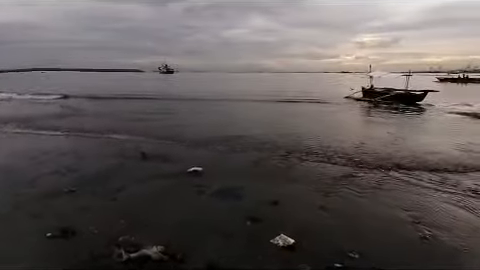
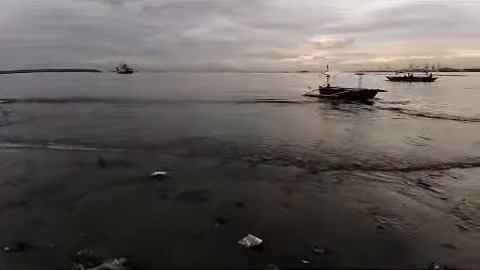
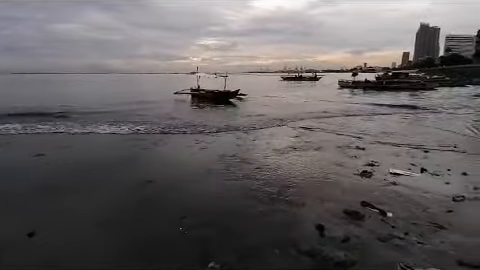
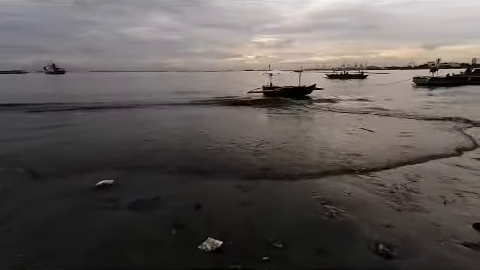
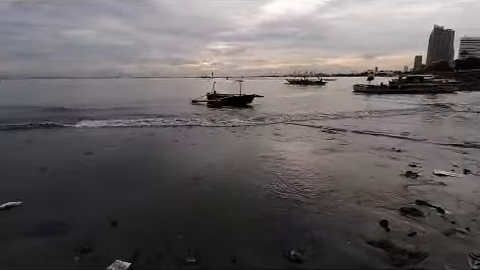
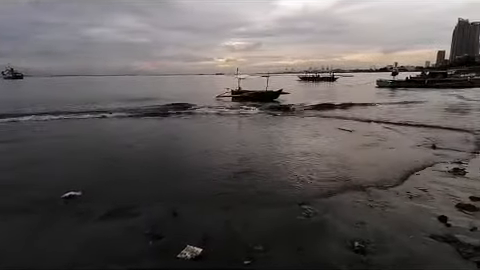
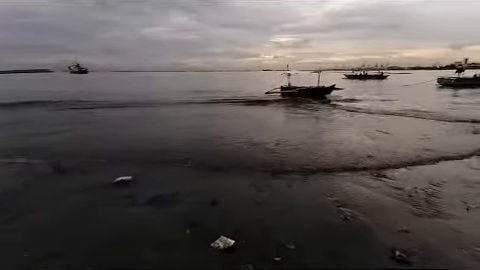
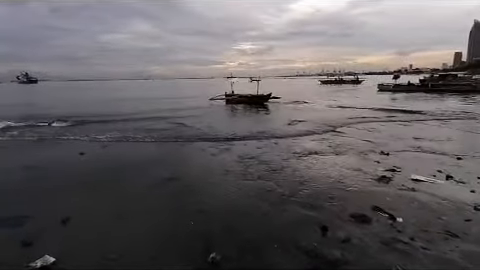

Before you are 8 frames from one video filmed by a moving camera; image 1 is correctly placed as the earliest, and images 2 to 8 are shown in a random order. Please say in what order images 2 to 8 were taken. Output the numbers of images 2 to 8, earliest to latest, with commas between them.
2, 7, 4, 6, 5, 3, 8
